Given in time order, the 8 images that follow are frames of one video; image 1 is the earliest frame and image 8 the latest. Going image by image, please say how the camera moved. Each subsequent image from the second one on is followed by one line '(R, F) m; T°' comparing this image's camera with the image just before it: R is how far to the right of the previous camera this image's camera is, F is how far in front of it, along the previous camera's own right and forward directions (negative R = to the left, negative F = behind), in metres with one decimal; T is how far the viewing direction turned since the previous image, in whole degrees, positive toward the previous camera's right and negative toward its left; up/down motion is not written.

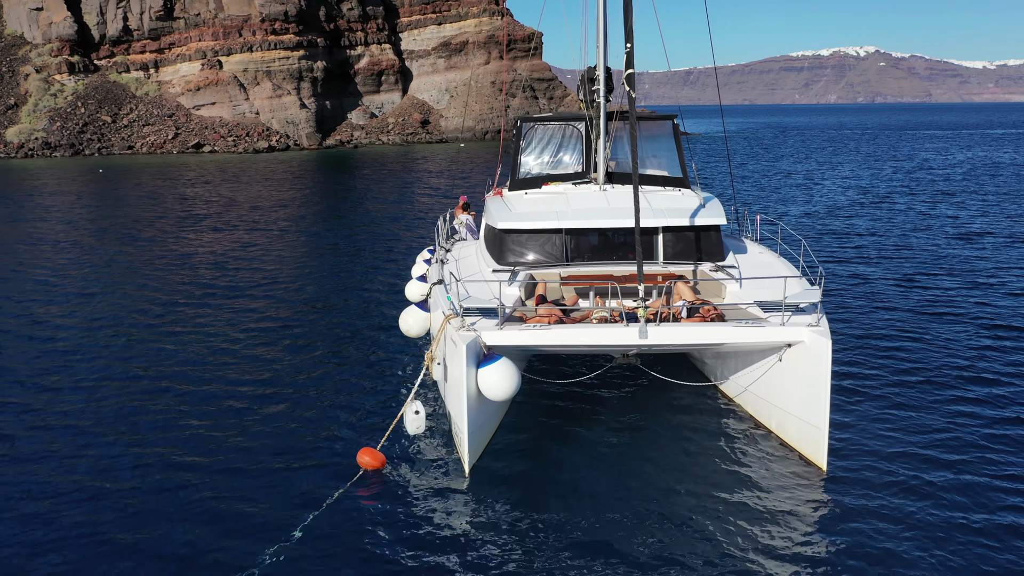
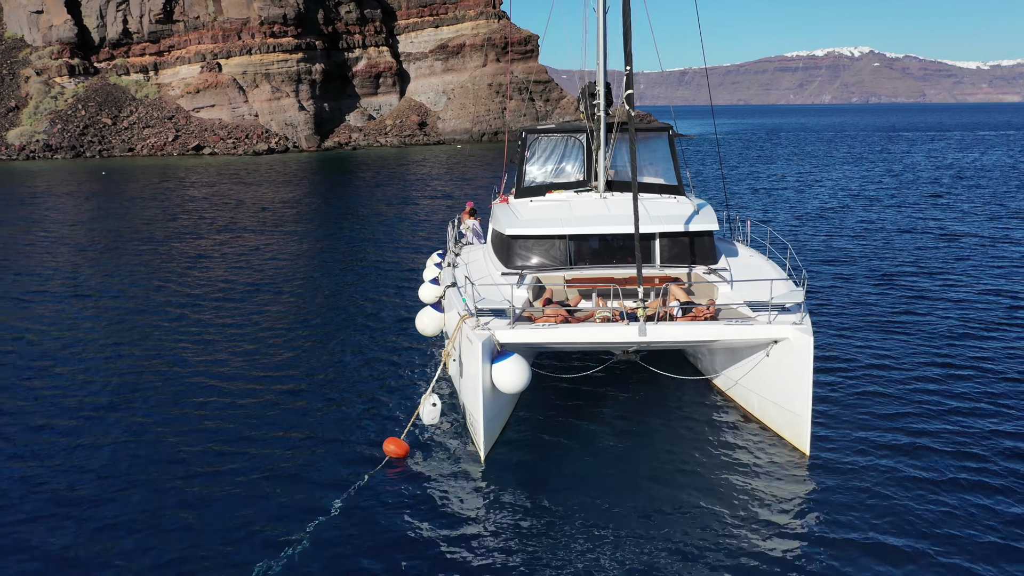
(-0.2, -1.0) m; 0°
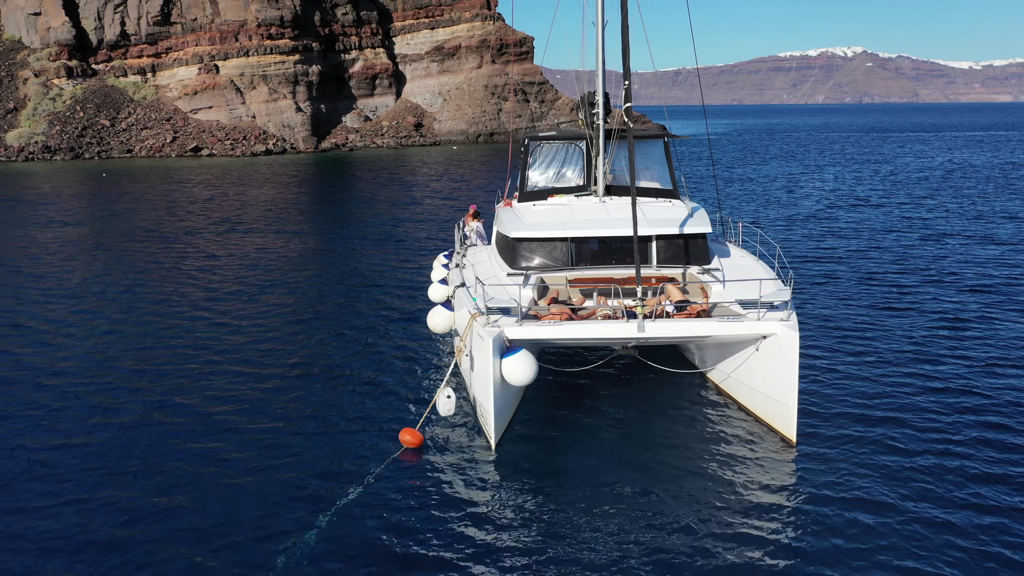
(-0.2, -0.9) m; 0°
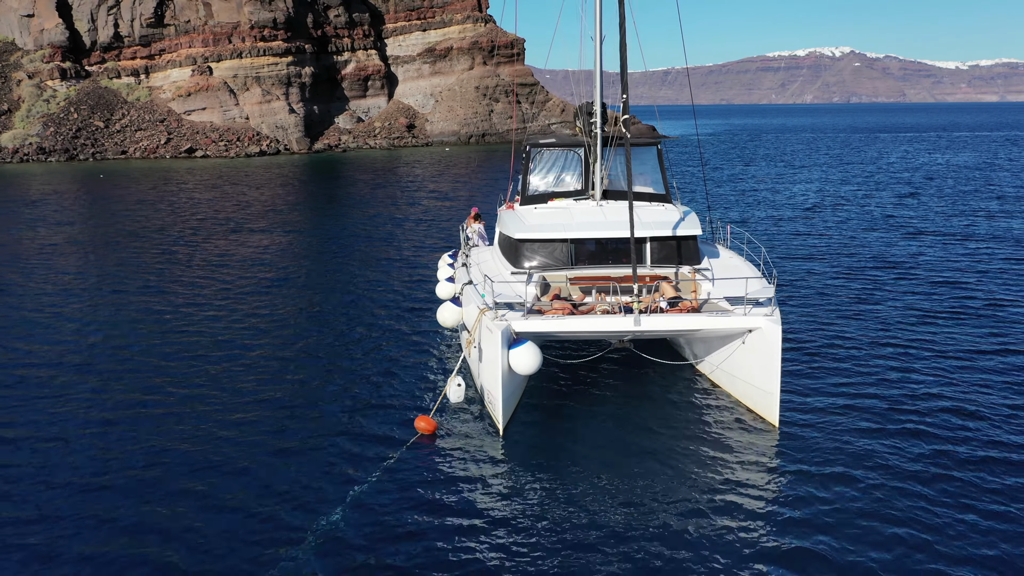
(-0.3, -1.1) m; +1°
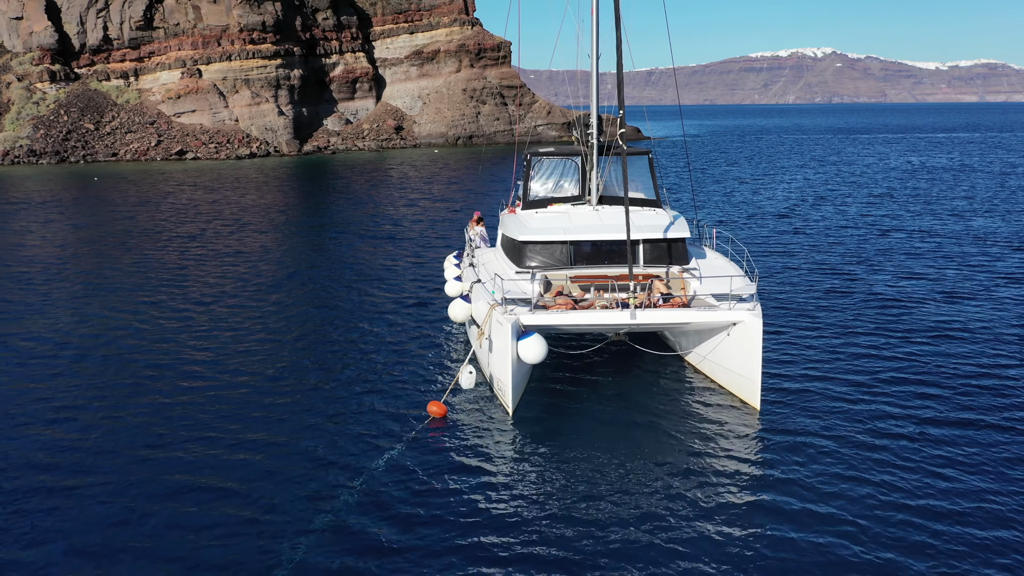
(-0.4, -1.4) m; +1°
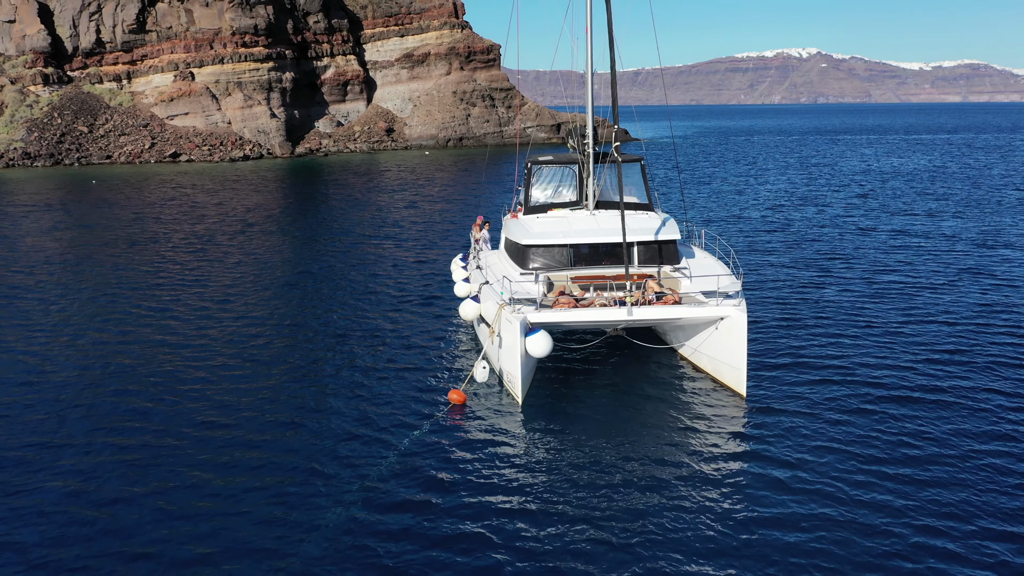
(-0.4, -1.5) m; +1°
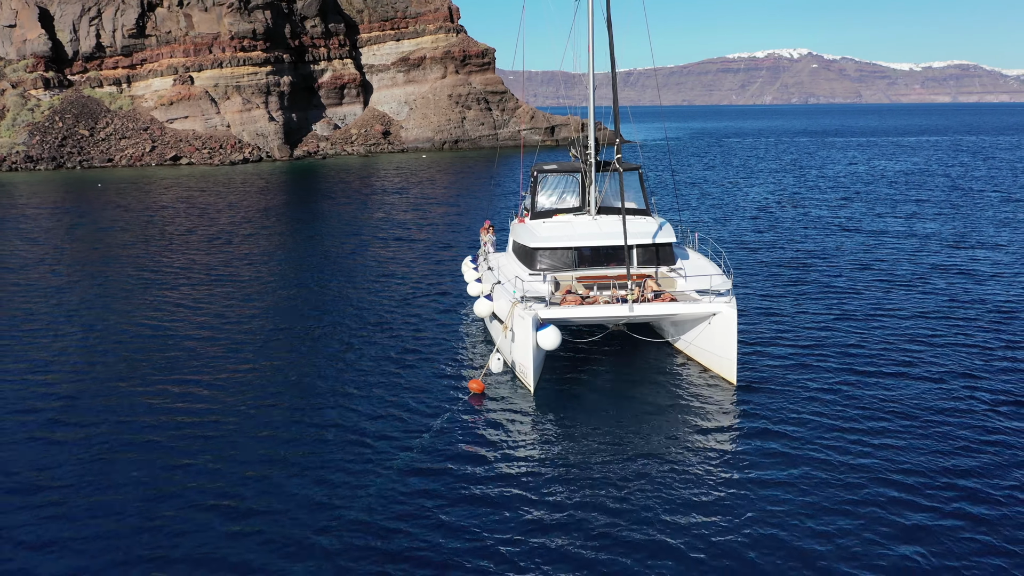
(-0.4, -1.7) m; +1°
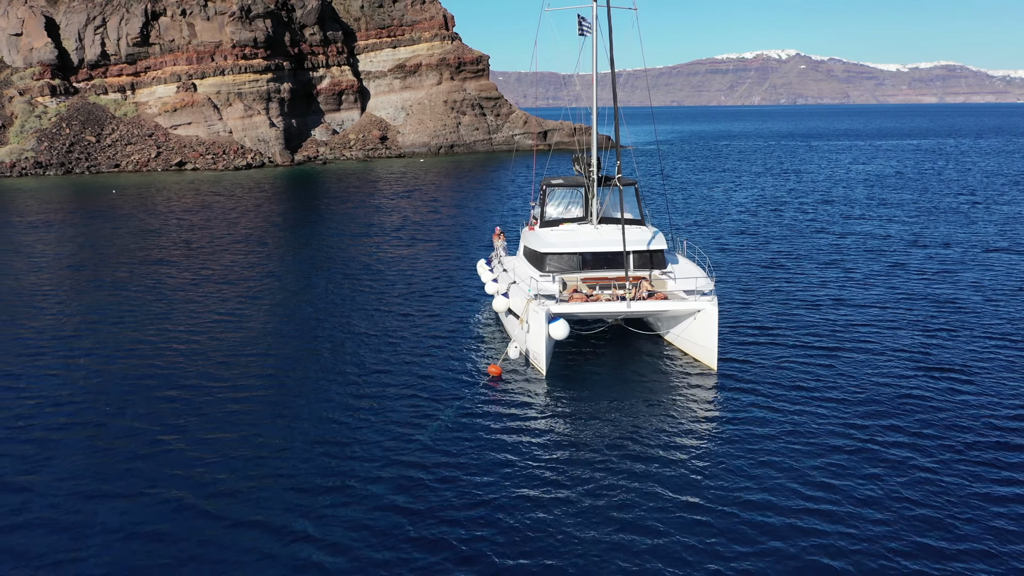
(-0.7, -3.4) m; +1°
